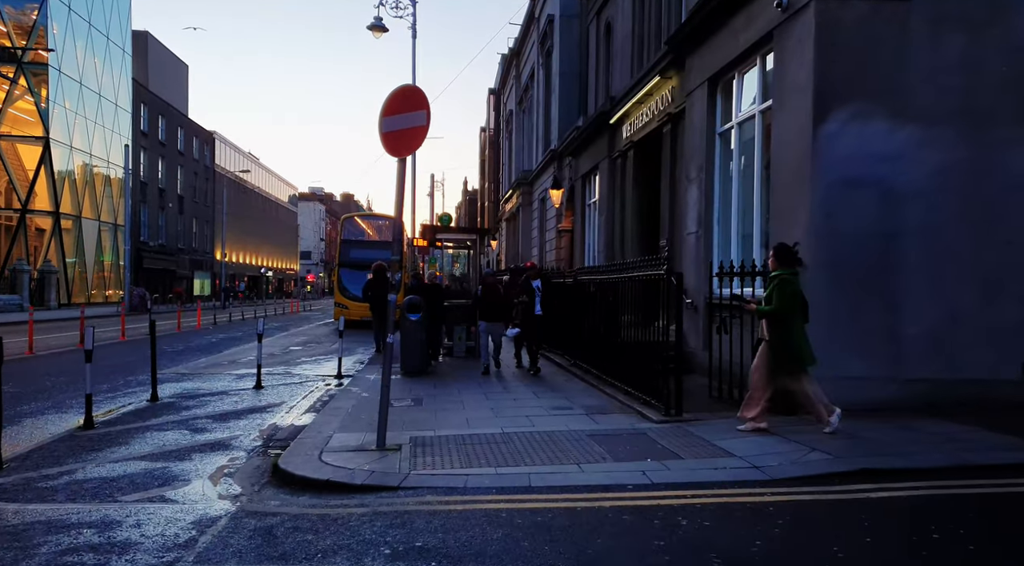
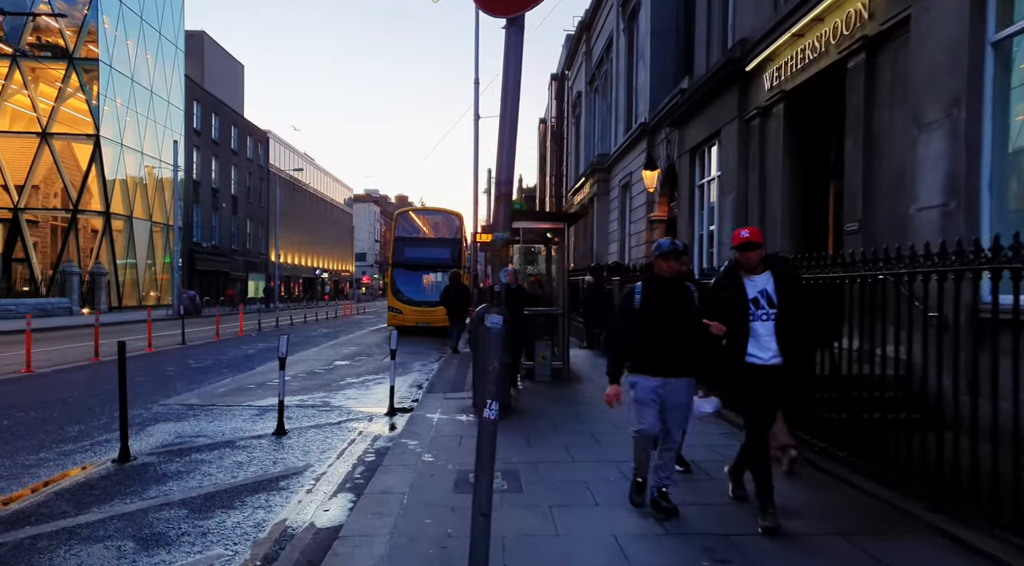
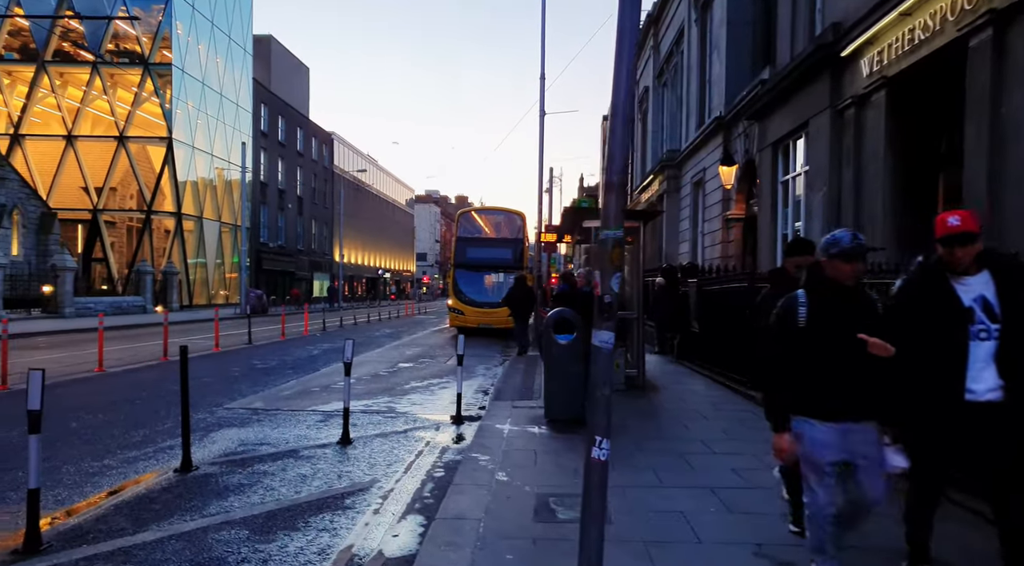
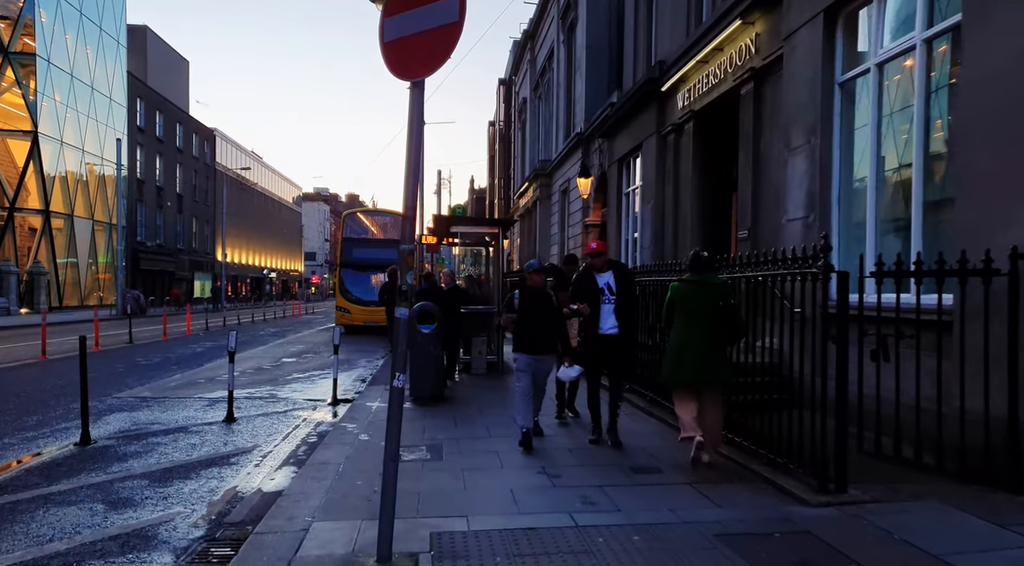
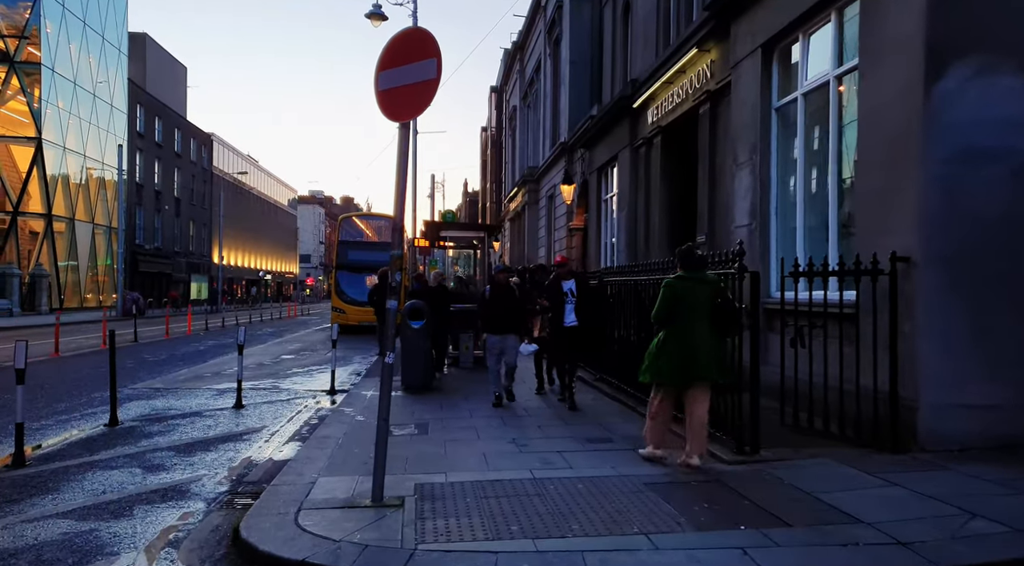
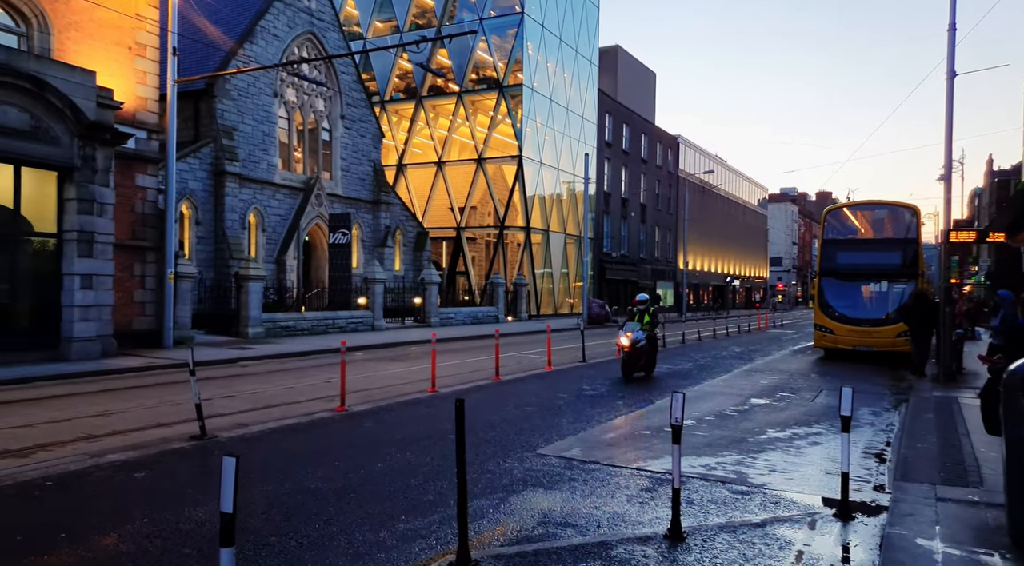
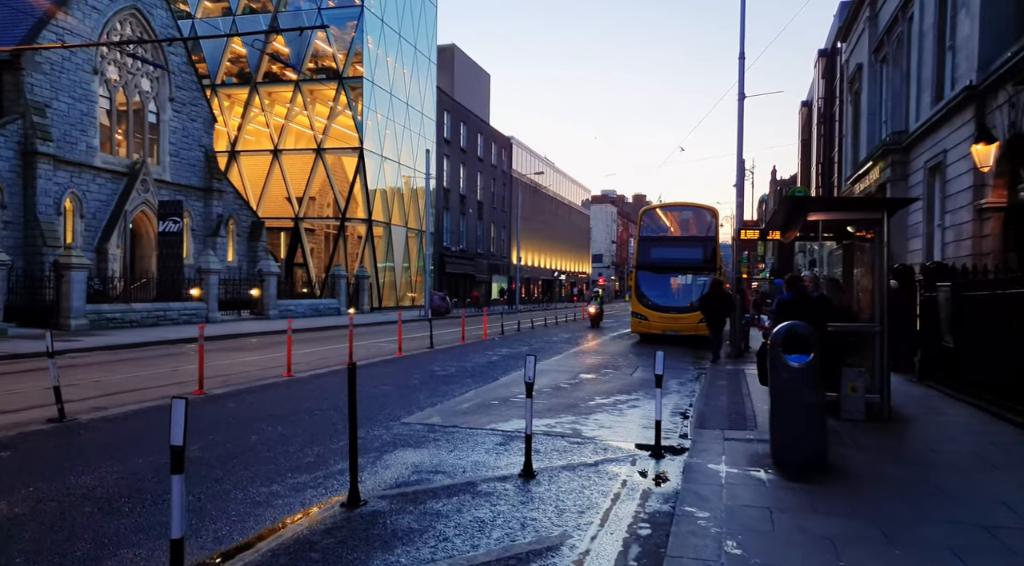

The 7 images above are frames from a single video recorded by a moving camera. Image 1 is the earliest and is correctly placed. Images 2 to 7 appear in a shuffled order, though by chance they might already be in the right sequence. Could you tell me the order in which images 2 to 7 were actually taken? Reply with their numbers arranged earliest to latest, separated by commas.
5, 4, 2, 3, 7, 6
